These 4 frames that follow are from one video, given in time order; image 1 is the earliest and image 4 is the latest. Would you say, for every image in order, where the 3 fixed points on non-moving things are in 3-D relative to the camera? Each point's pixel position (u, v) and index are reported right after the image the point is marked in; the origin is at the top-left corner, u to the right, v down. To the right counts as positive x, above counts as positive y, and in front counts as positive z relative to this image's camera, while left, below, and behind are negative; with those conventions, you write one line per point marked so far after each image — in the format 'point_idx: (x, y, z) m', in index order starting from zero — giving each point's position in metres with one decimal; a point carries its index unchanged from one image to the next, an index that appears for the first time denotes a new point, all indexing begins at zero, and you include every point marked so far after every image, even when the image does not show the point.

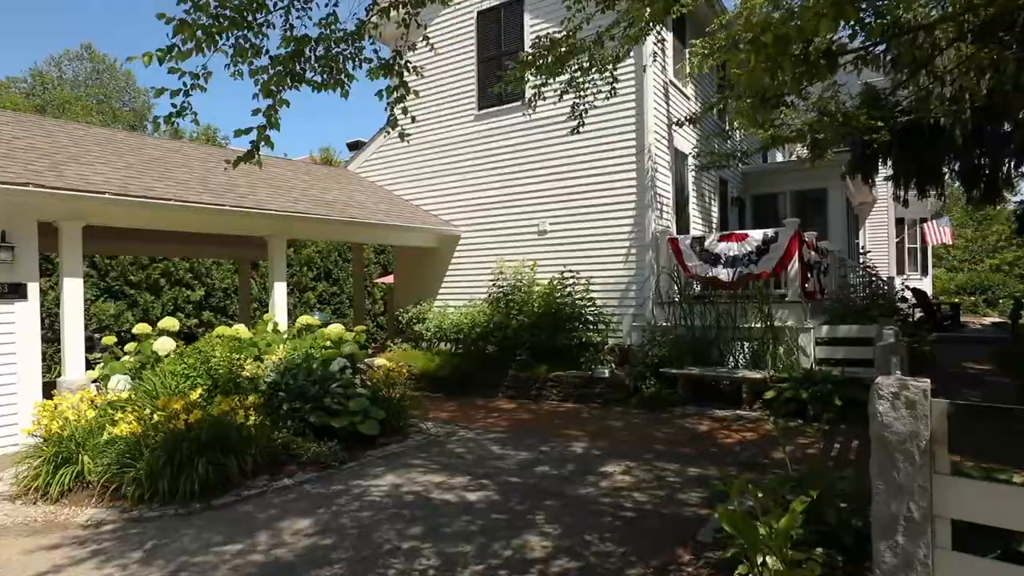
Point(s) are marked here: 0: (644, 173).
0: (+2.1, +1.9, +10.3) m
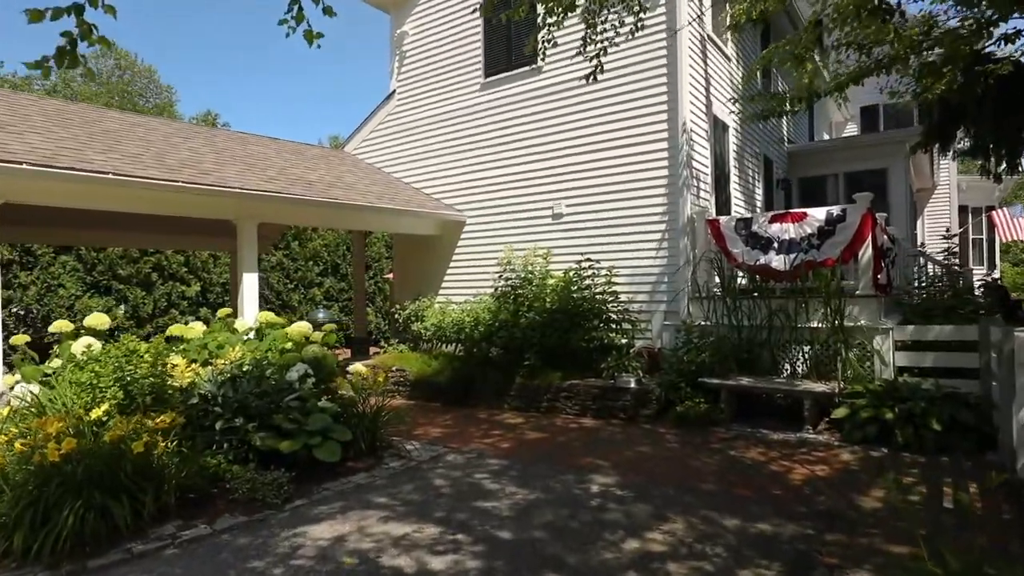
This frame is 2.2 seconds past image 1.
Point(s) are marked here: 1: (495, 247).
0: (+2.2, +2.0, +8.6) m
1: (-0.3, +0.7, +10.7) m
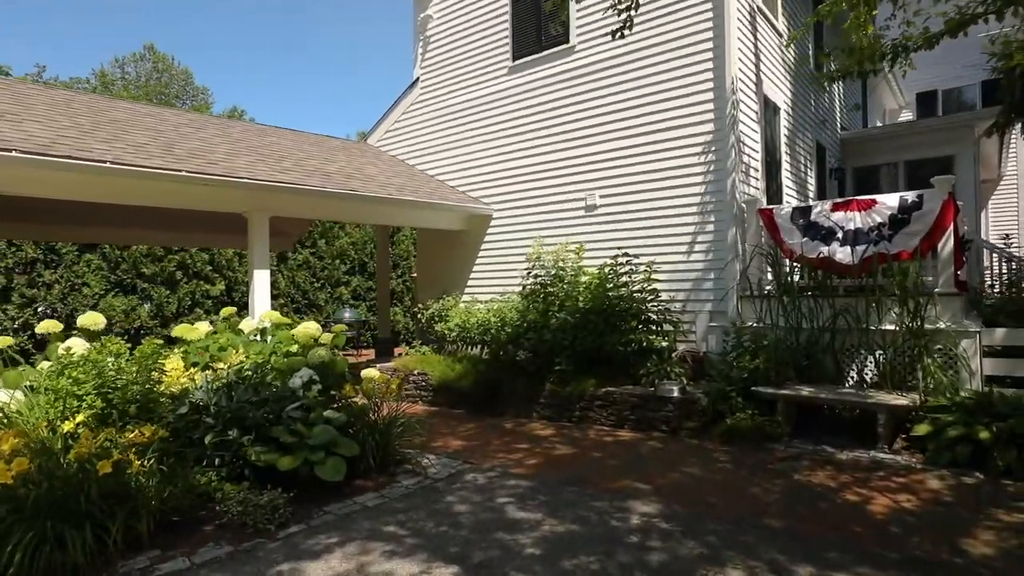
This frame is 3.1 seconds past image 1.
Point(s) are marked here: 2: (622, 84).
0: (+2.6, +2.0, +7.7) m
1: (+0.2, +0.7, +10.0) m
2: (+1.5, +2.8, +8.7) m
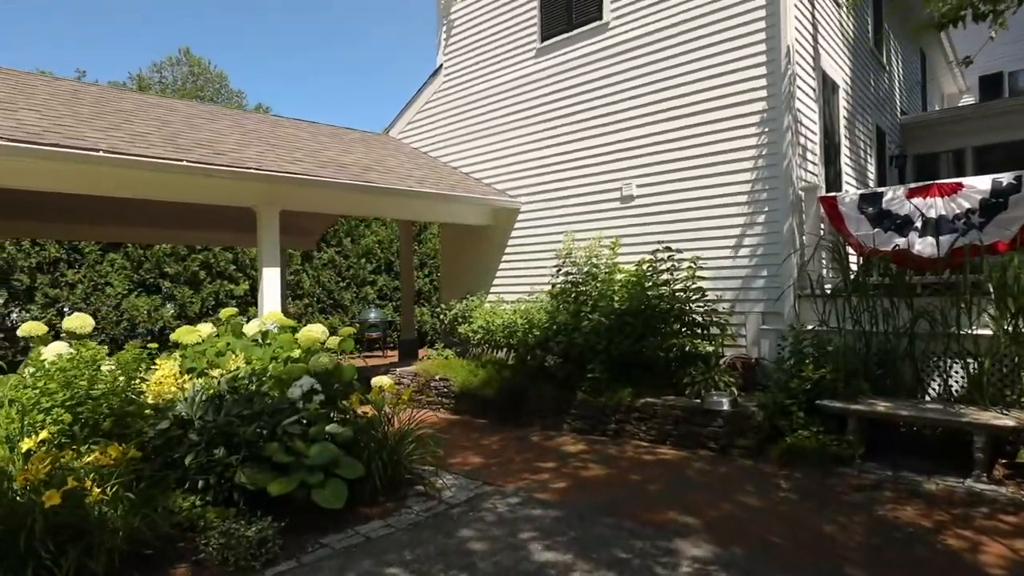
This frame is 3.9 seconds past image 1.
0: (+2.9, +2.0, +6.8) m
1: (+0.6, +0.7, +9.2) m
2: (+1.9, +2.8, +7.9) m
